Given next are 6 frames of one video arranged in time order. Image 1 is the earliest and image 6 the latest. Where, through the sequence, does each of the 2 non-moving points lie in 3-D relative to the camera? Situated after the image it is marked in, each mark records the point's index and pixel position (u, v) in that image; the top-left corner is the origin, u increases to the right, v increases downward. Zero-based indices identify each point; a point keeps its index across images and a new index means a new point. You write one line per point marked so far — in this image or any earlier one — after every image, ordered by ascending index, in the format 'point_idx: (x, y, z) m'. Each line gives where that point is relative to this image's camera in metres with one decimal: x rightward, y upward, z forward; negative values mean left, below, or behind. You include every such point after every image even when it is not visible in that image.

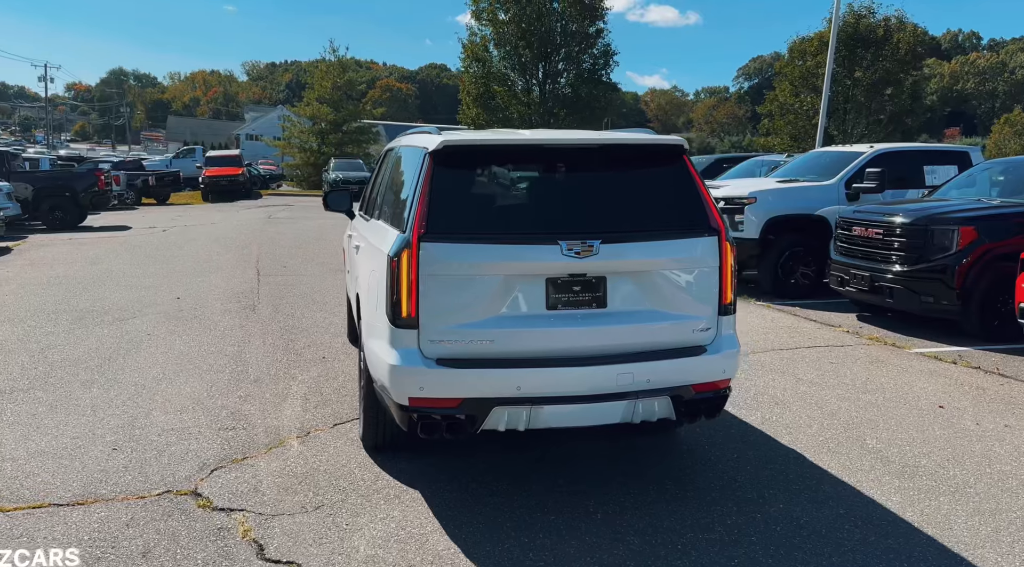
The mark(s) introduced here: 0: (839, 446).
0: (+2.0, -1.0, +4.5) m
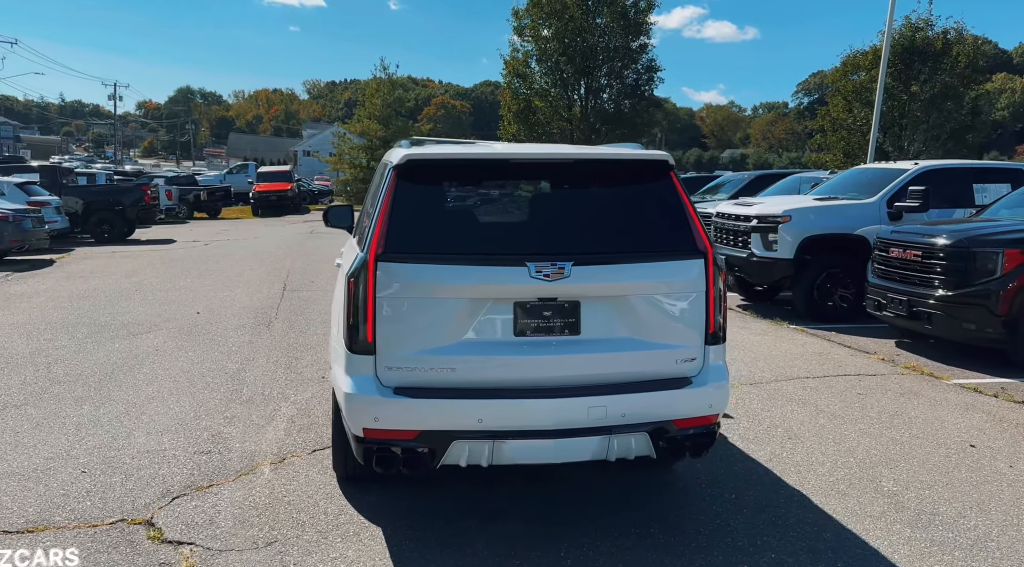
0: (+1.9, -1.2, +4.1) m
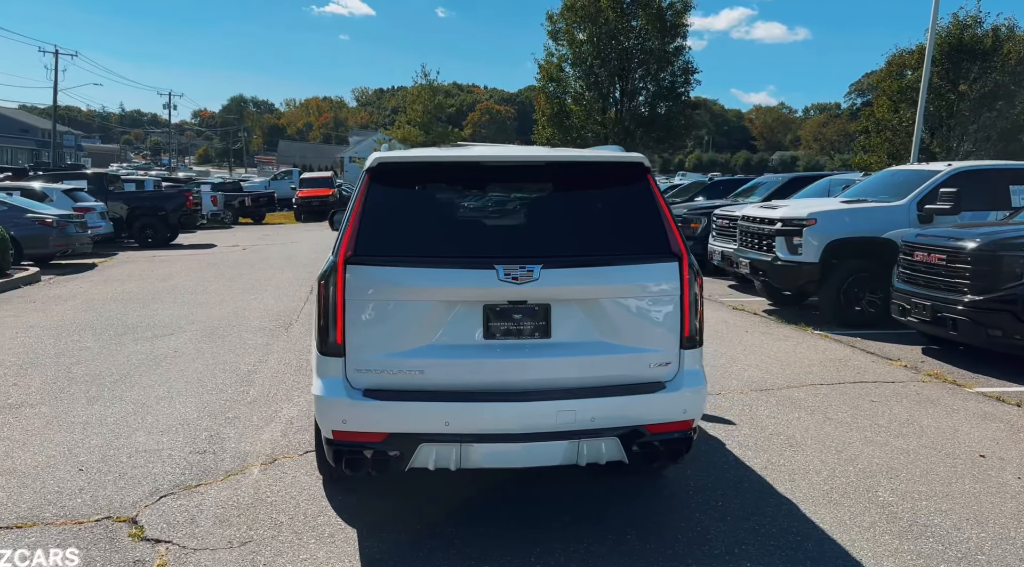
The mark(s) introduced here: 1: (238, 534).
0: (+1.8, -1.2, +4.0) m
1: (-1.3, -1.2, +3.5) m
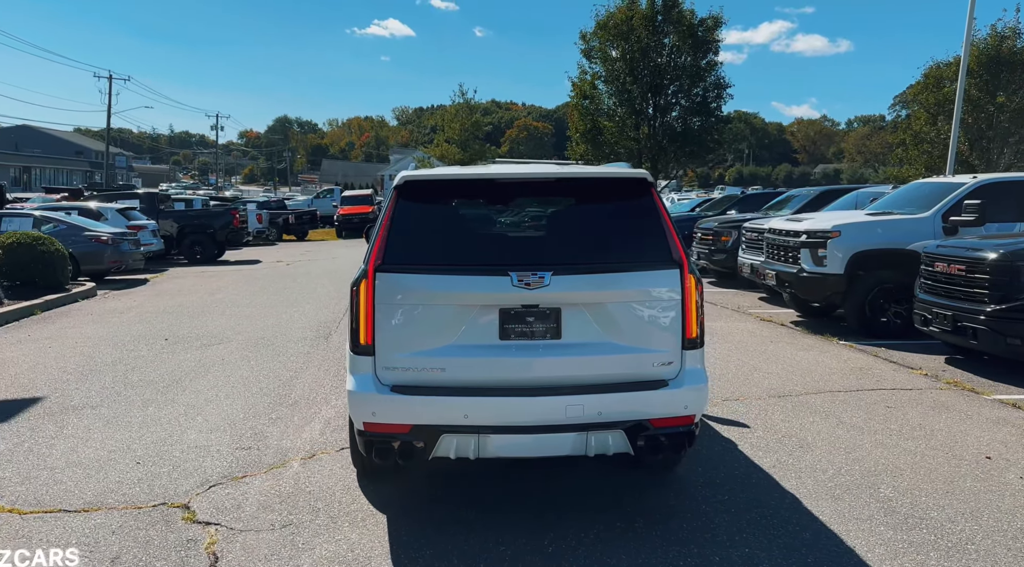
0: (+1.9, -1.2, +4.1) m
1: (-1.2, -1.3, +3.9) m
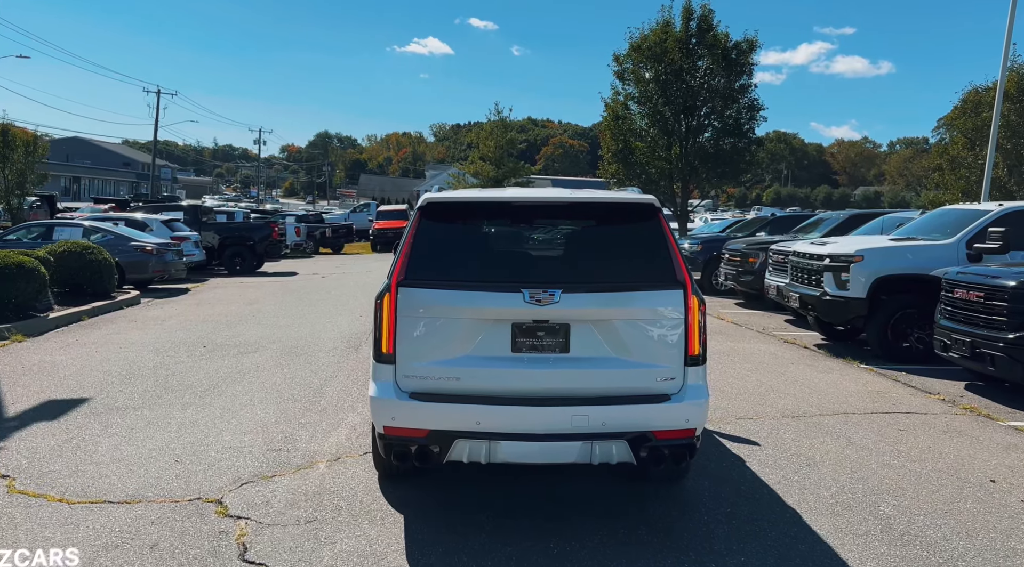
0: (+2.0, -1.3, +4.3) m
1: (-1.2, -1.3, +4.2) m
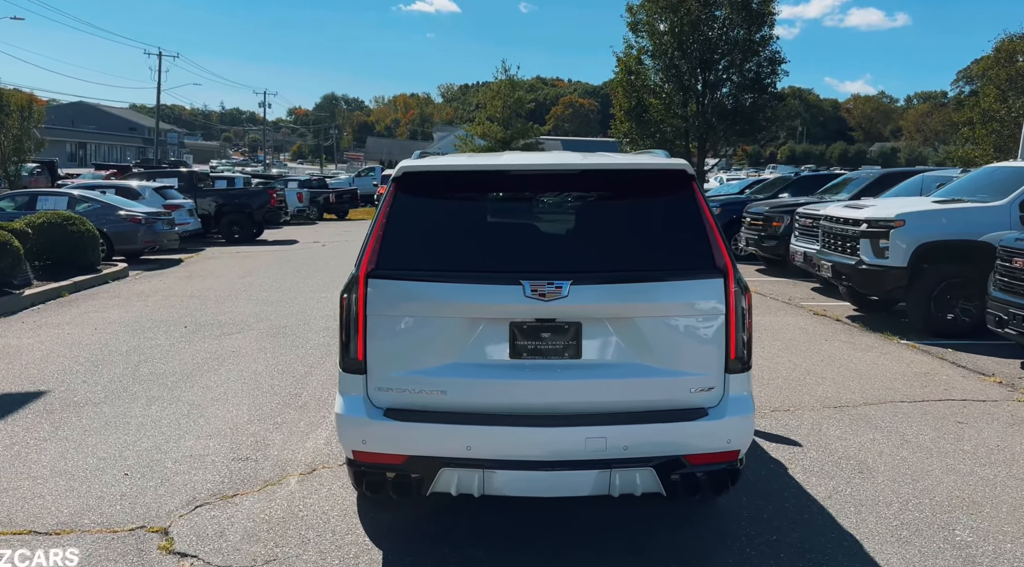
0: (+2.0, -1.3, +3.5) m
1: (-1.2, -1.3, +3.5) m
